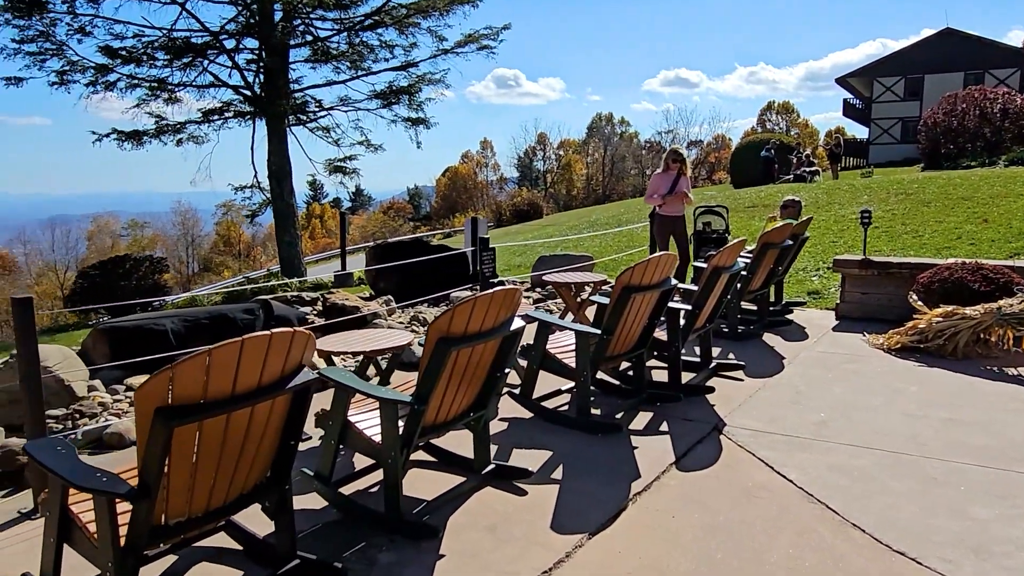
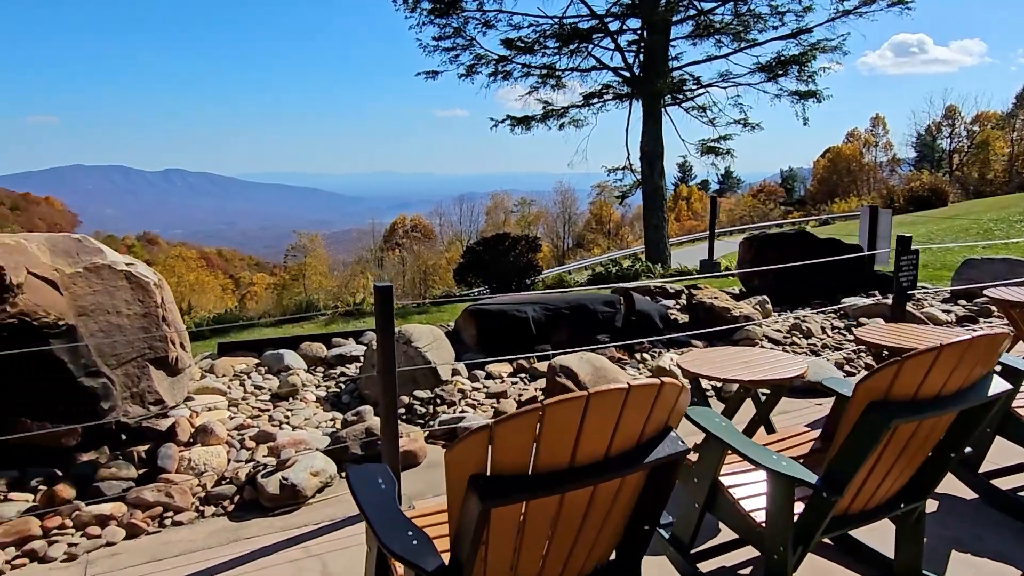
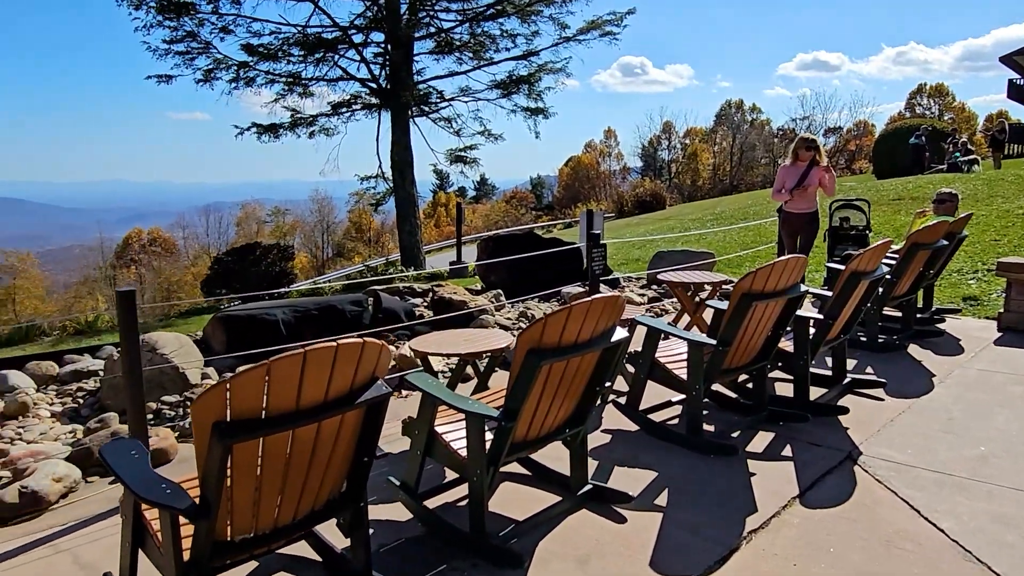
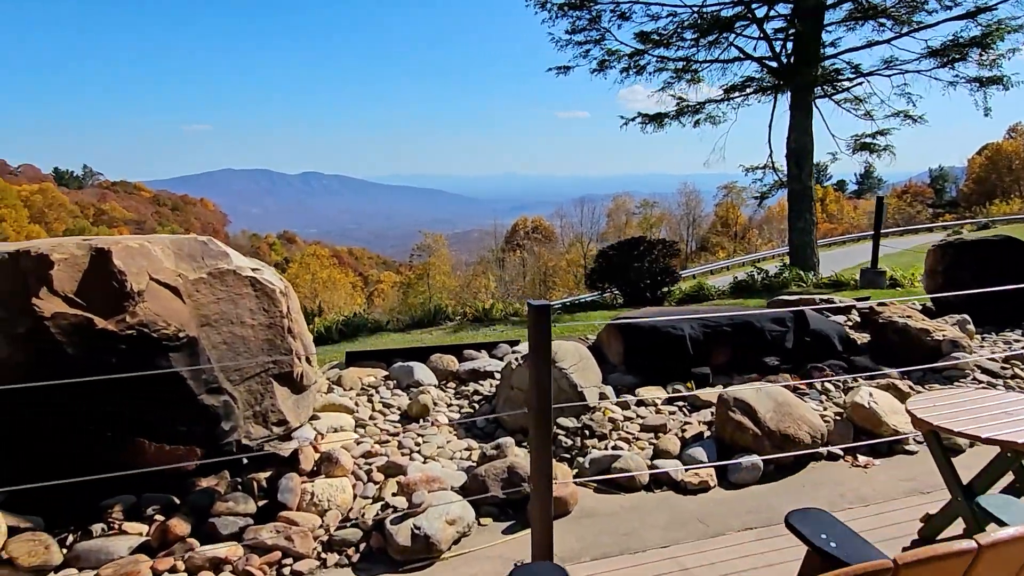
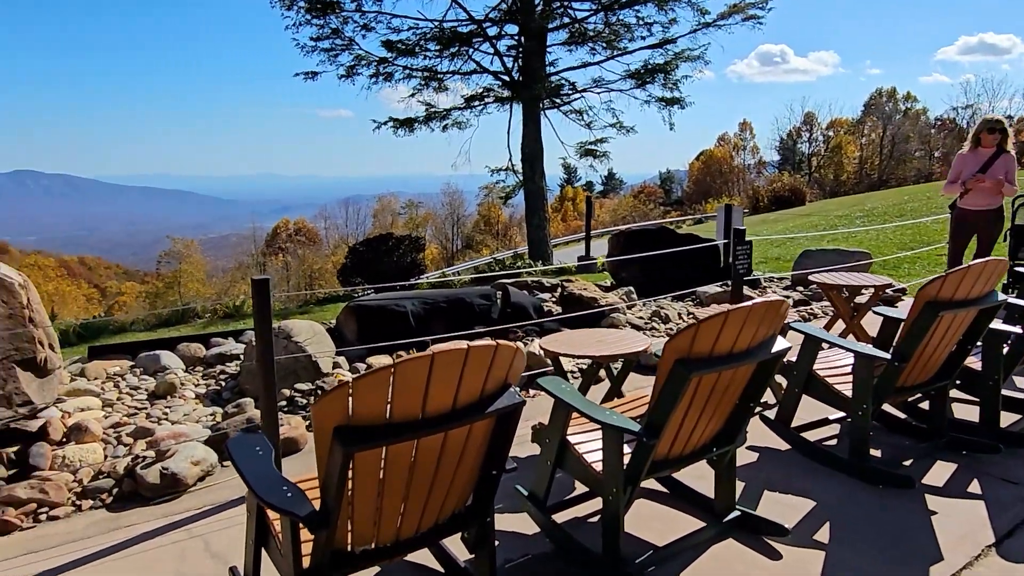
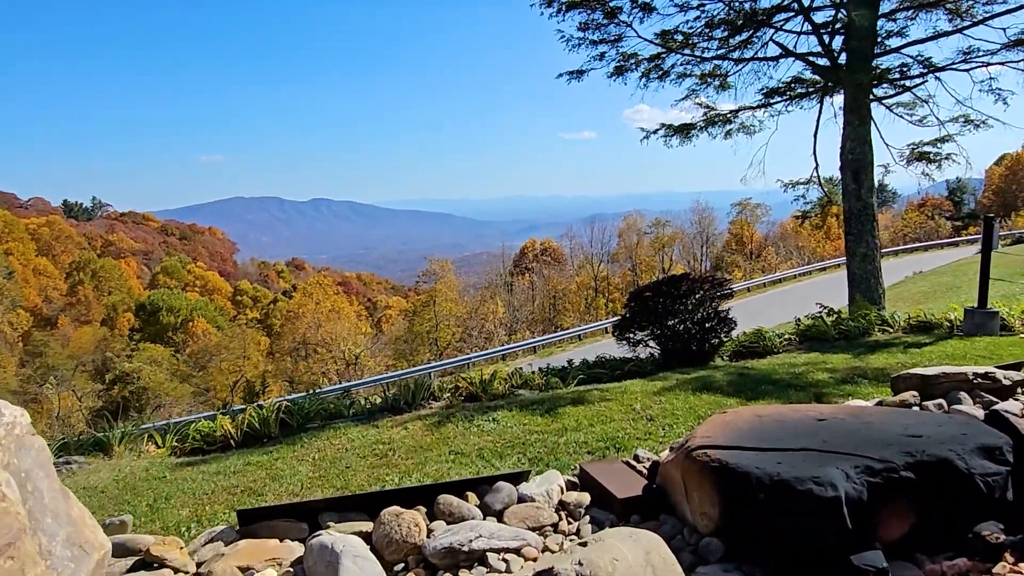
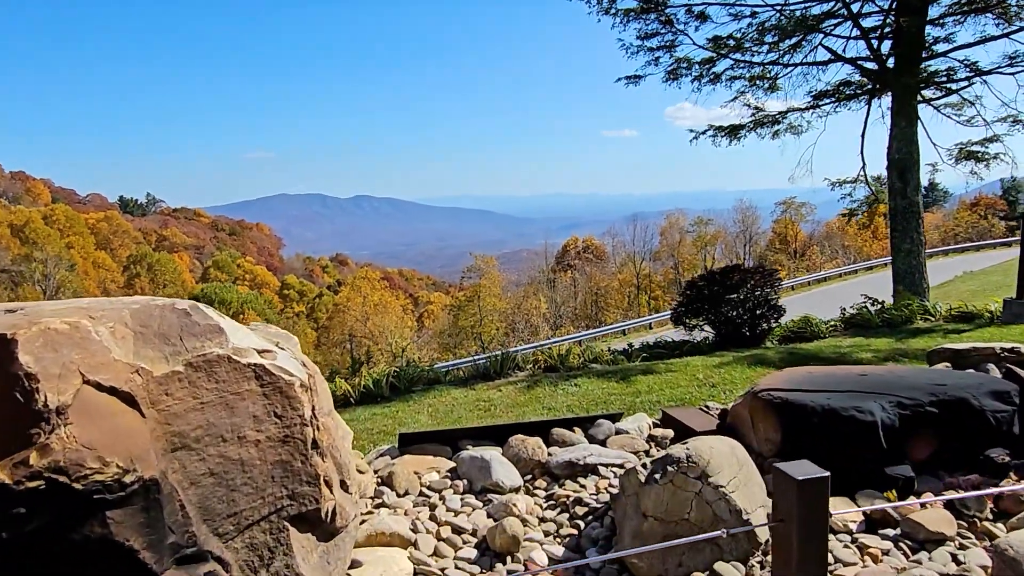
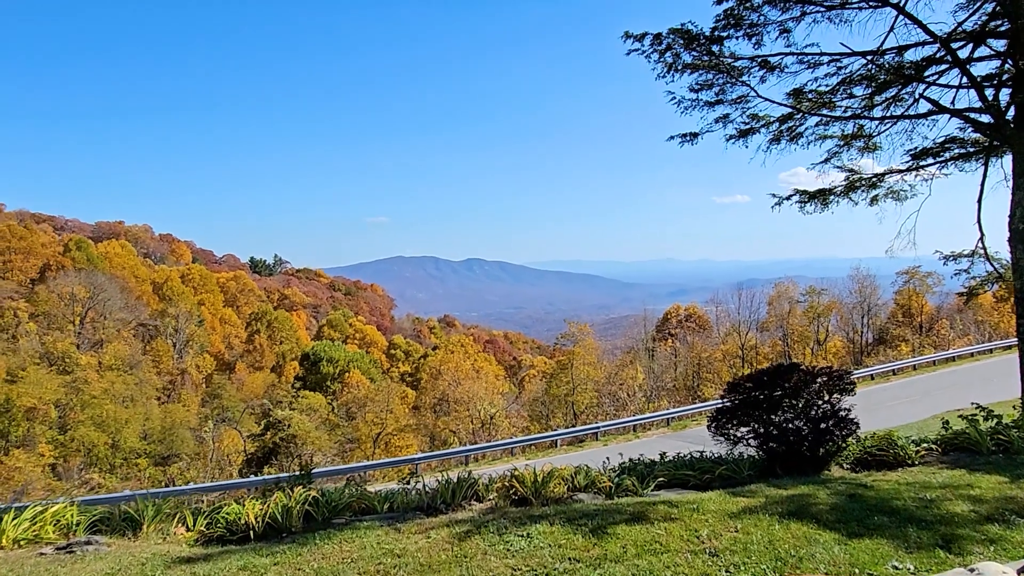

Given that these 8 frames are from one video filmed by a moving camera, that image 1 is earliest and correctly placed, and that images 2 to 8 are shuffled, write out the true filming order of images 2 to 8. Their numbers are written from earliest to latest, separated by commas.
3, 5, 2, 4, 7, 6, 8
